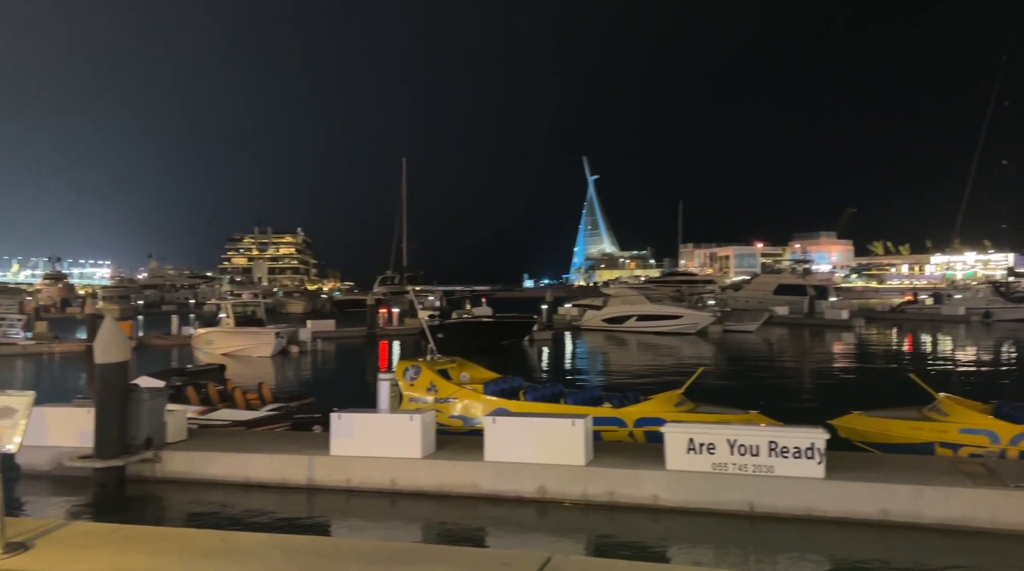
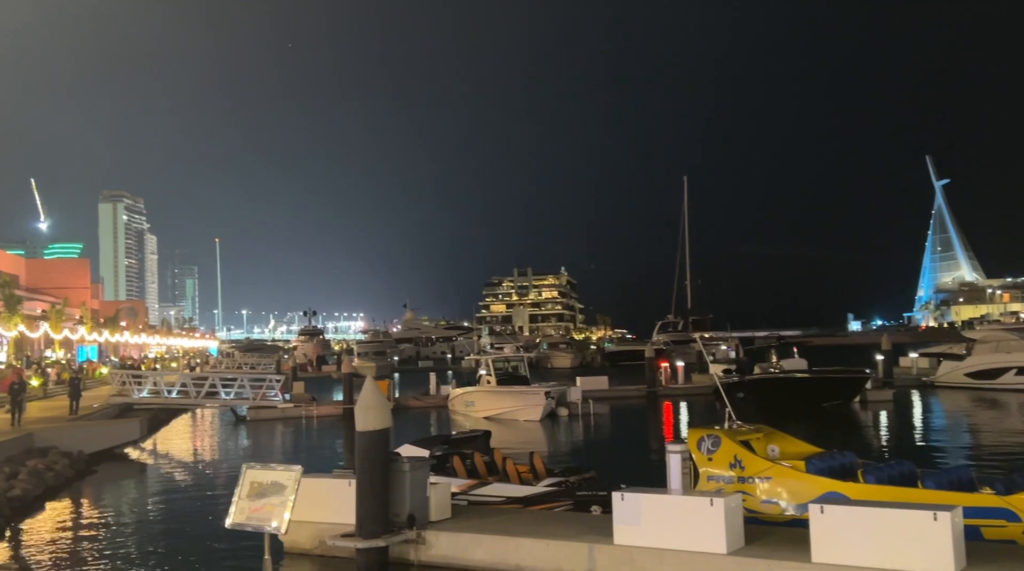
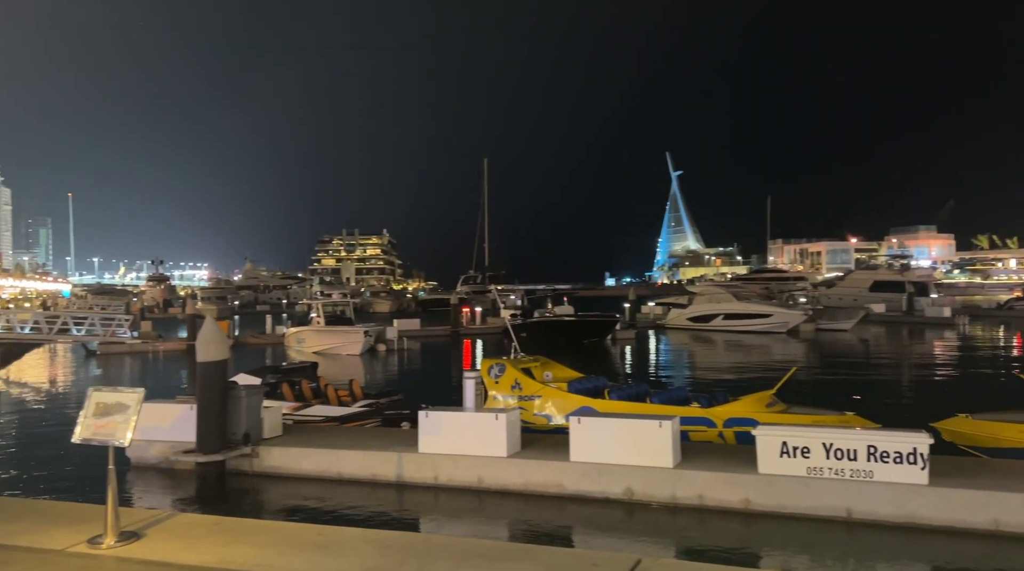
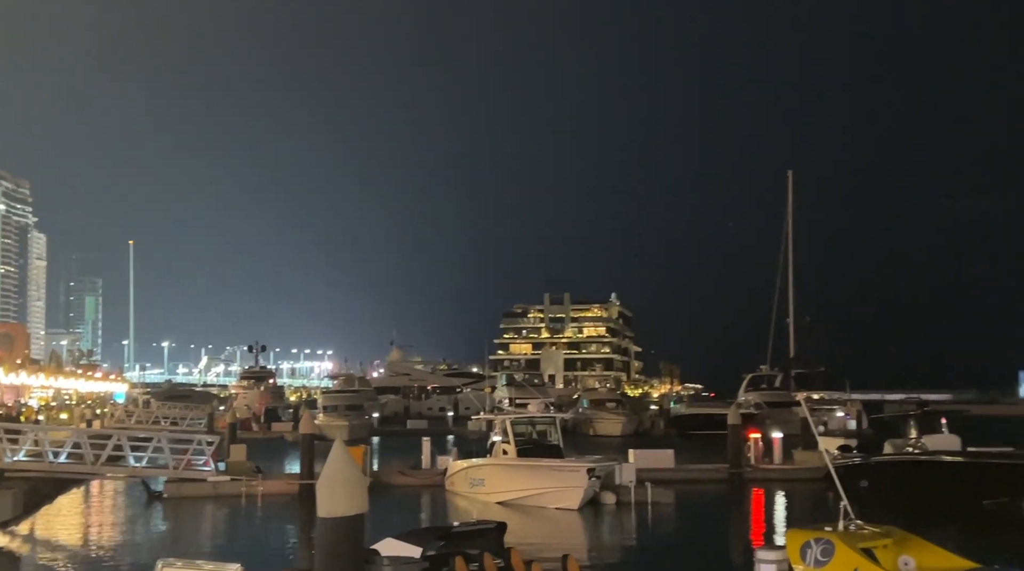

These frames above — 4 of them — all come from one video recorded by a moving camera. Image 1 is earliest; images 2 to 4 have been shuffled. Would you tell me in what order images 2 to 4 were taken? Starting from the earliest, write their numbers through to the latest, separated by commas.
3, 2, 4
